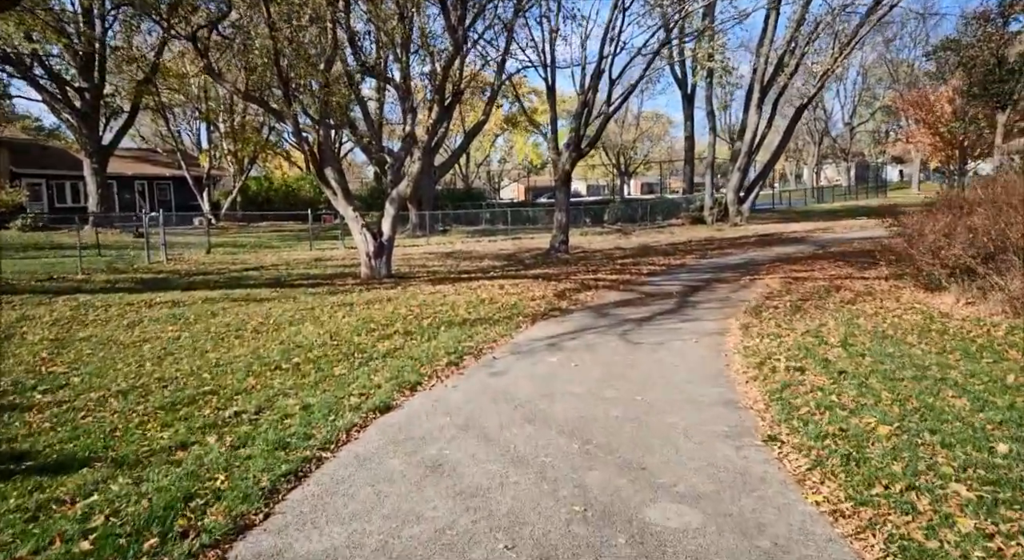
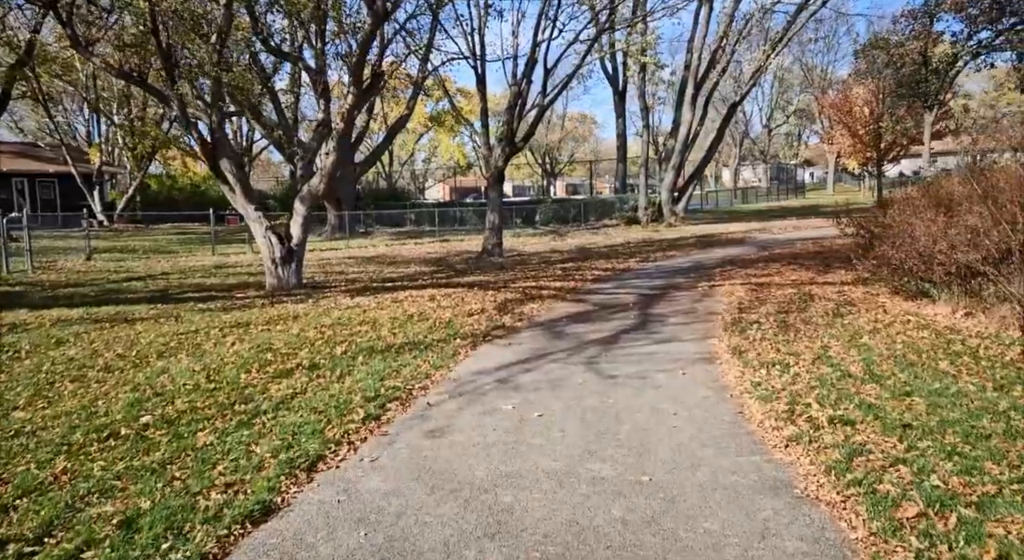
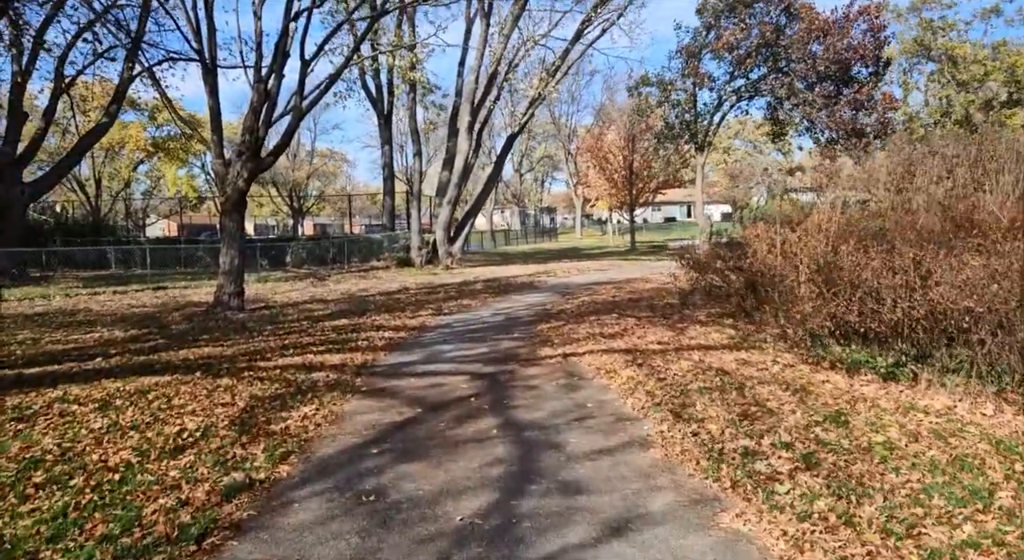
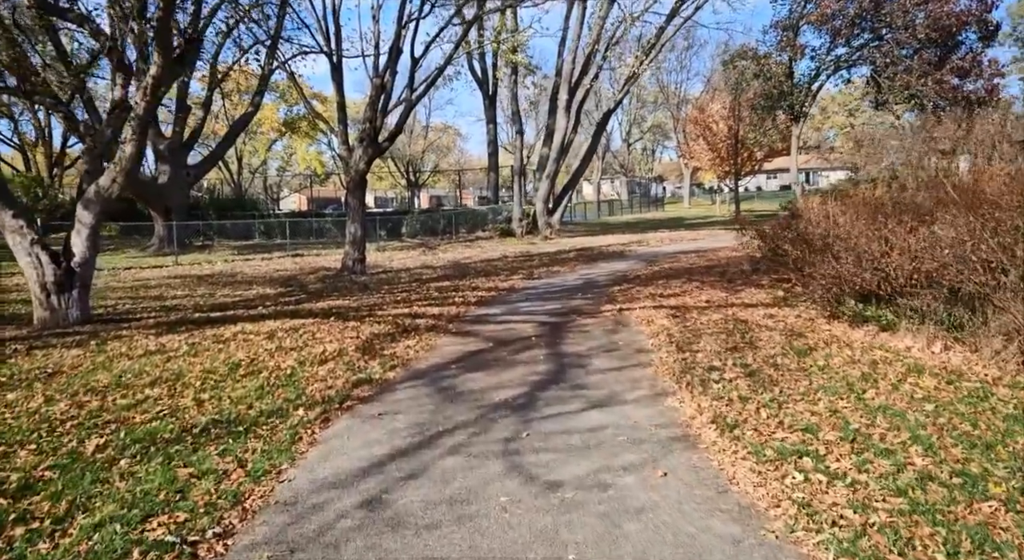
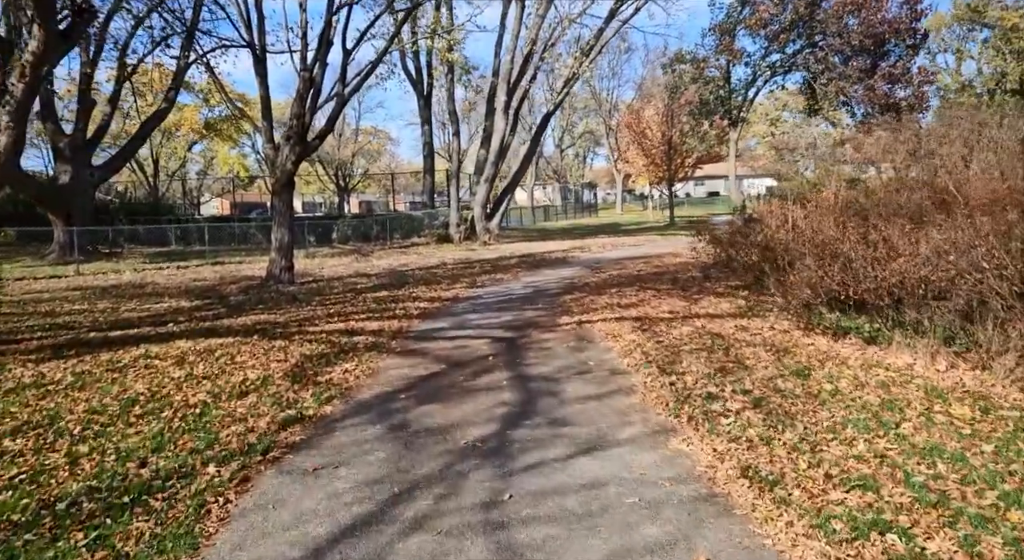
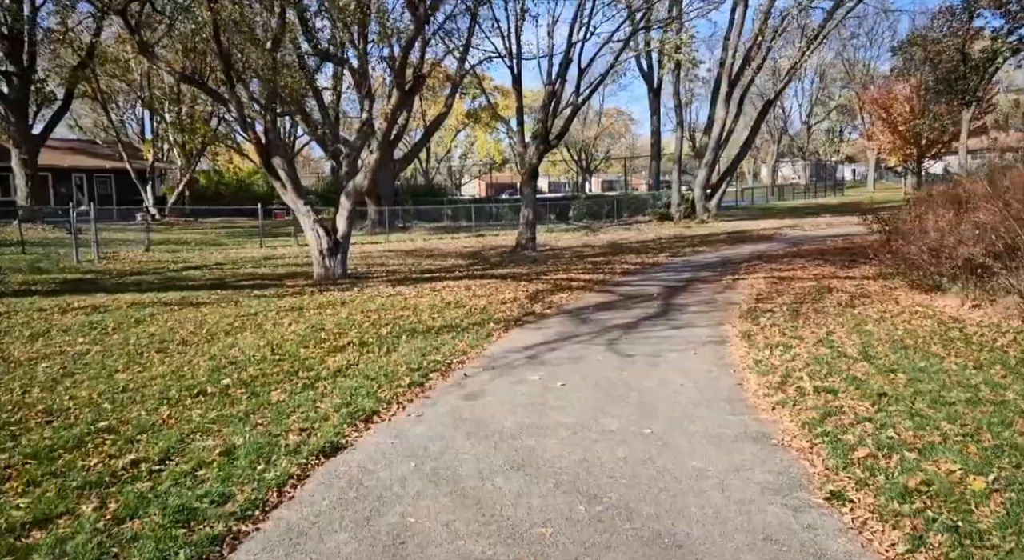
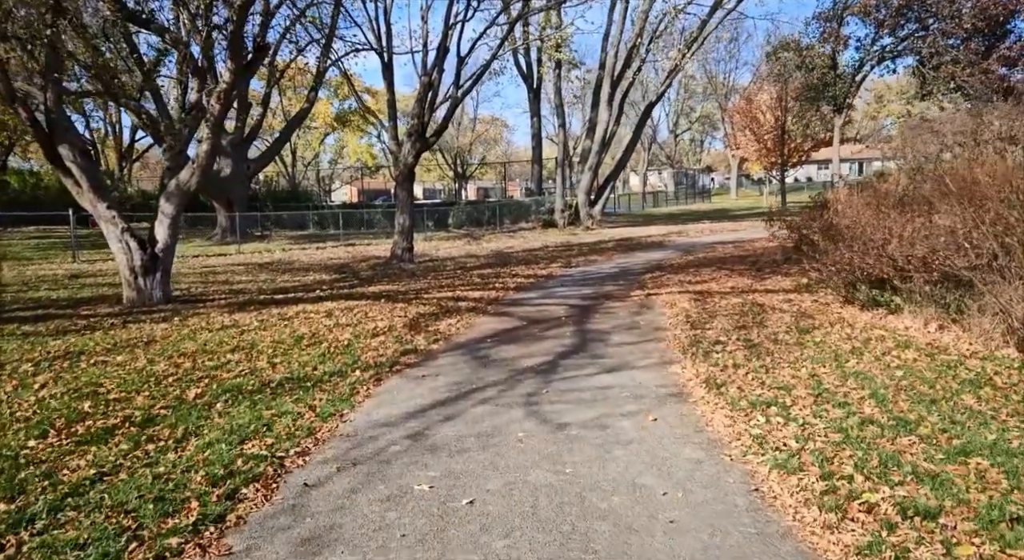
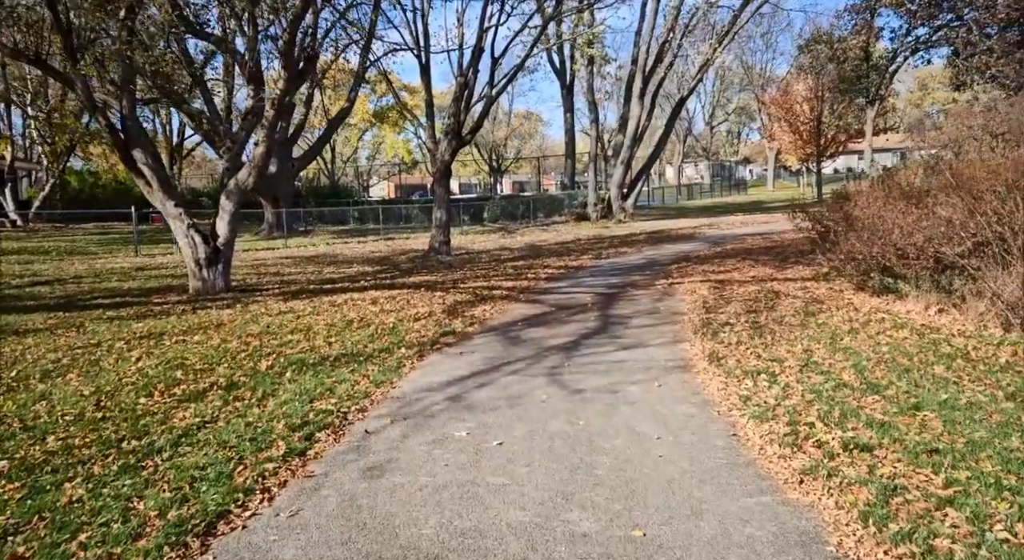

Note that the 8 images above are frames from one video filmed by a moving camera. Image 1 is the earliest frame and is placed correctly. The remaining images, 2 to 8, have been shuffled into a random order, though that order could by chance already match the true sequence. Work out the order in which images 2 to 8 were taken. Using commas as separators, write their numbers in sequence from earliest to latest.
6, 2, 8, 7, 4, 5, 3
